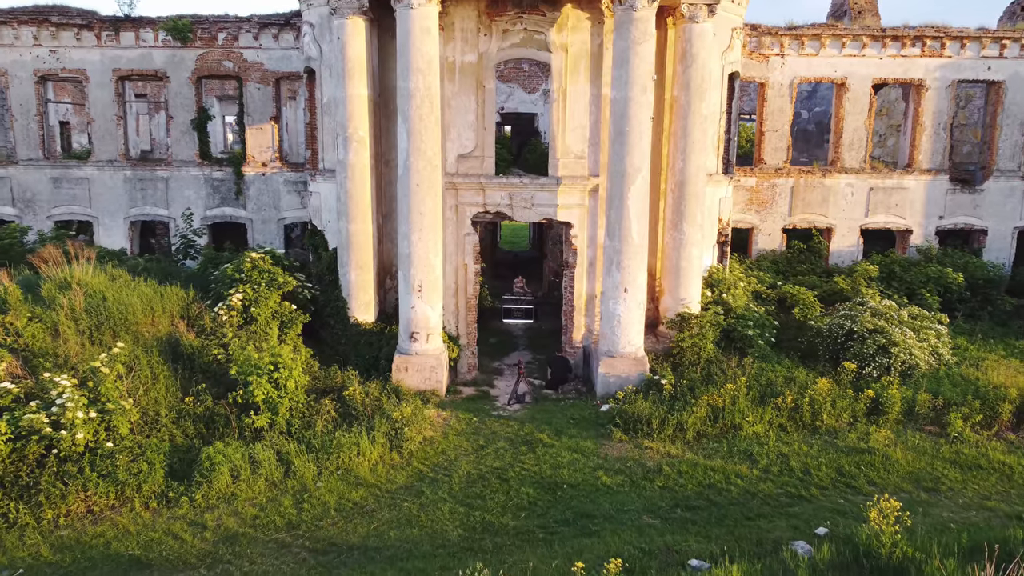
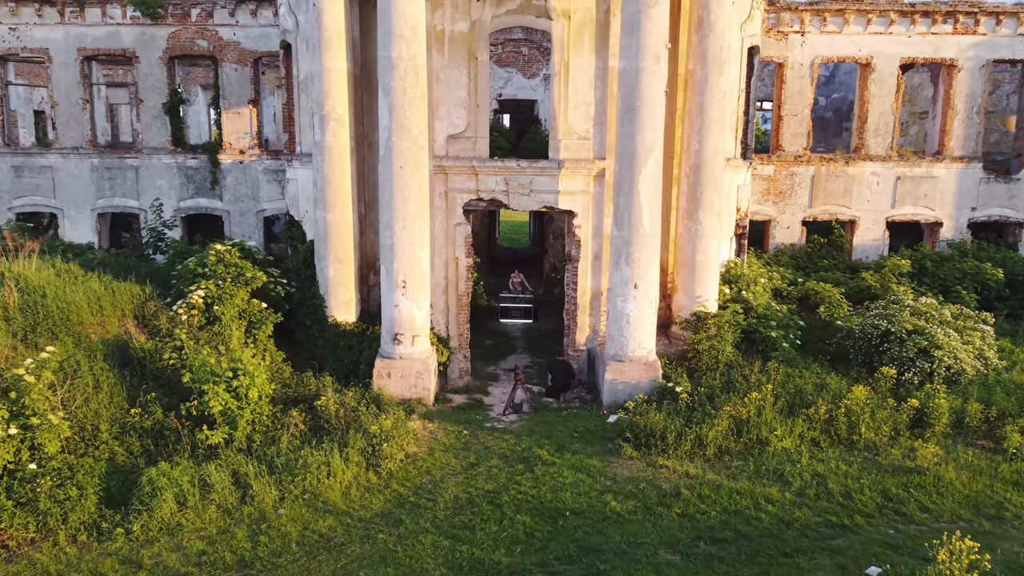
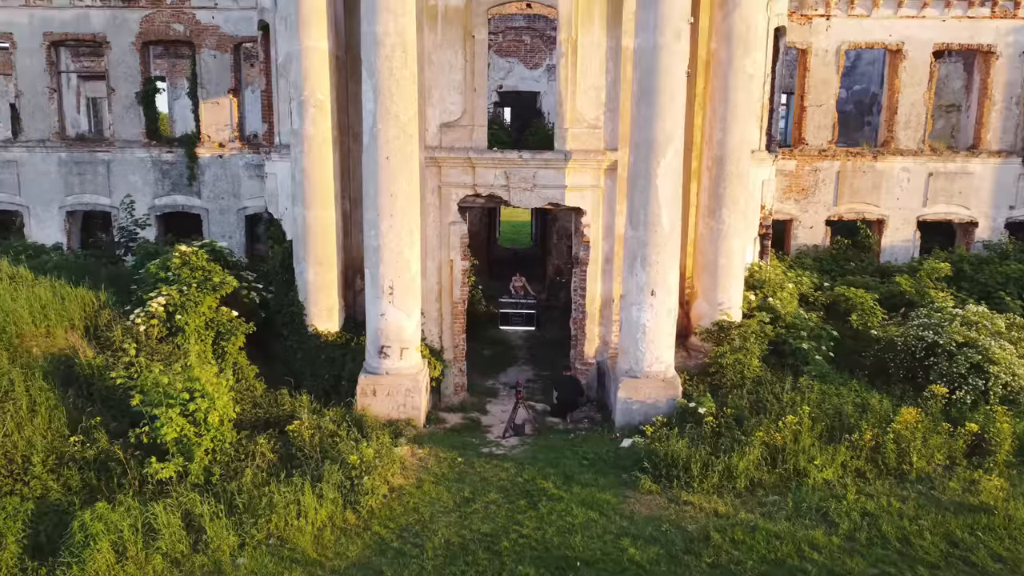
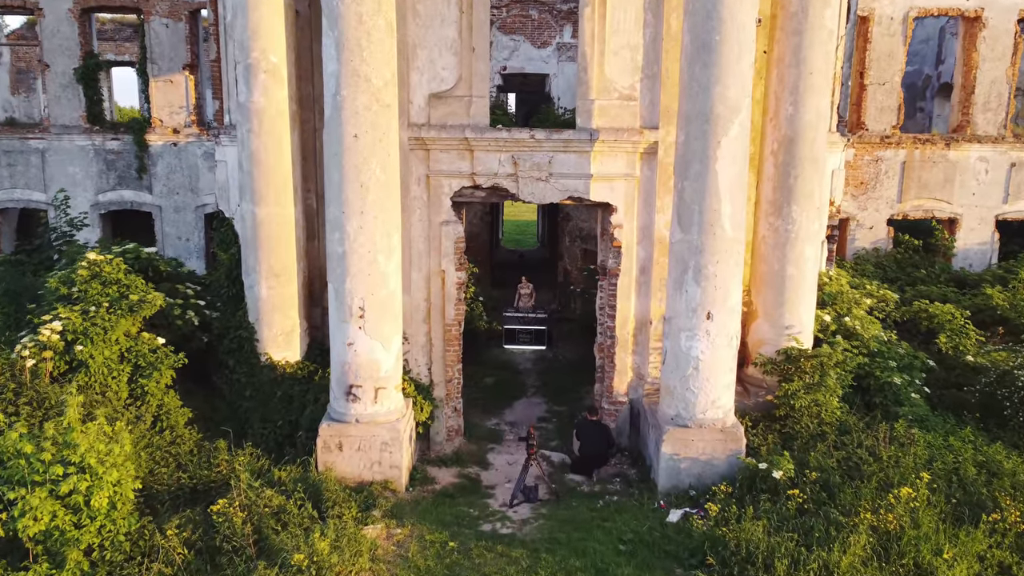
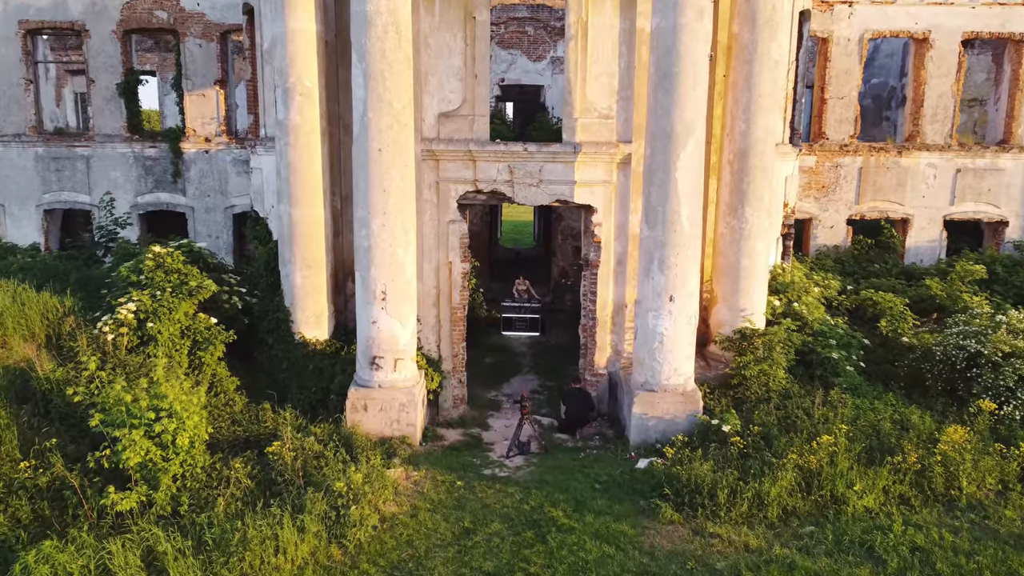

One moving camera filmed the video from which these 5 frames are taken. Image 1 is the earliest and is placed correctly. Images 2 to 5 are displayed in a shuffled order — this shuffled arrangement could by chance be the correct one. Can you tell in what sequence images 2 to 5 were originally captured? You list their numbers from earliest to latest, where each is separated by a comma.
2, 3, 5, 4
